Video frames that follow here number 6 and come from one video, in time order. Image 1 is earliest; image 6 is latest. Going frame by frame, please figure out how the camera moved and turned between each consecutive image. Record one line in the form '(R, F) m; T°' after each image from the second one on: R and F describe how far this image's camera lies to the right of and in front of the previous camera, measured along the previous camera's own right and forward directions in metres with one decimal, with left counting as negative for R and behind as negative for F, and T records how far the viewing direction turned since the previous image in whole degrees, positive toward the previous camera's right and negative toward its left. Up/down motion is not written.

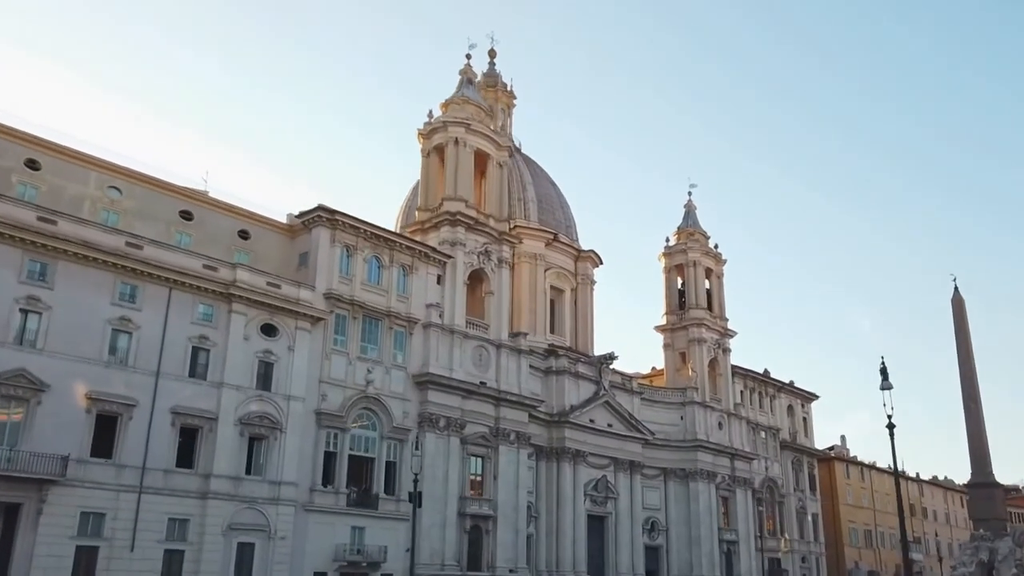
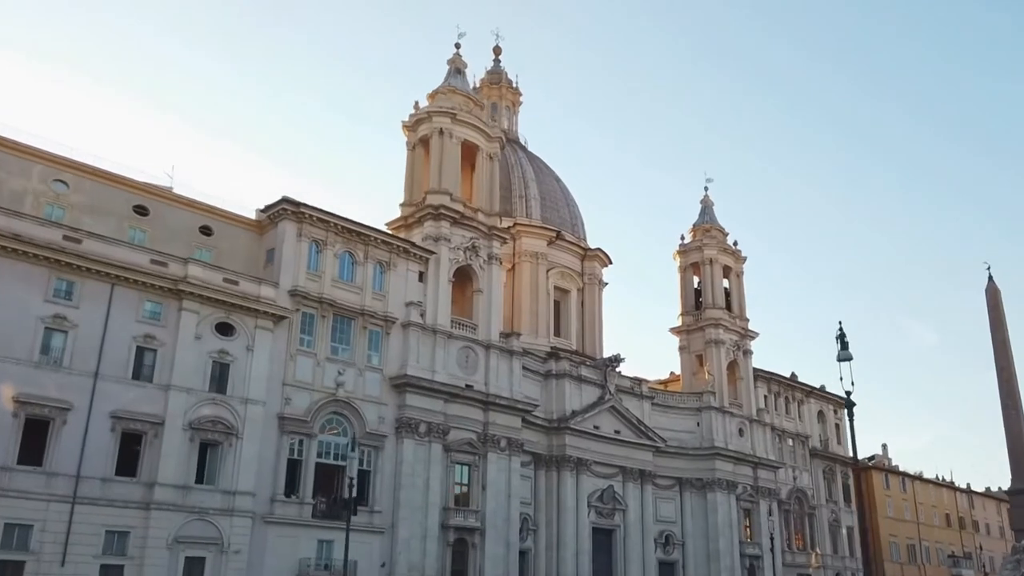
(+2.9, +2.9) m; -3°
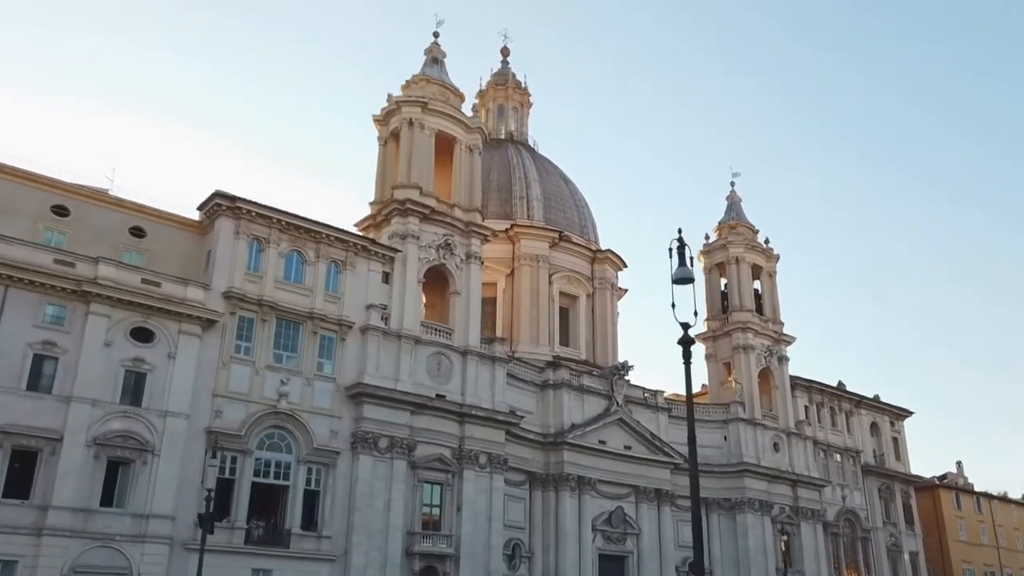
(+4.5, +4.5) m; -5°
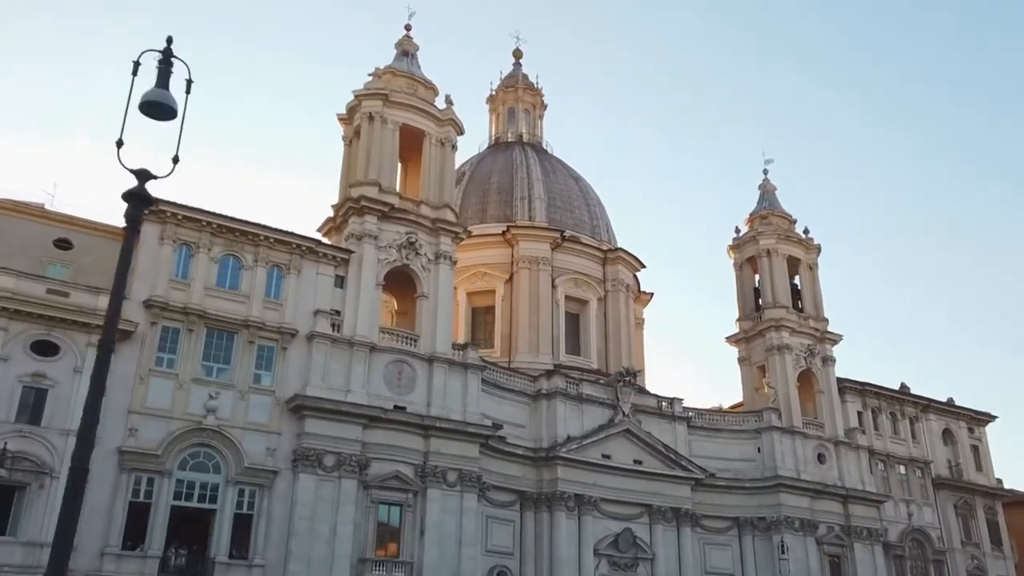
(+5.5, +4.2) m; -7°
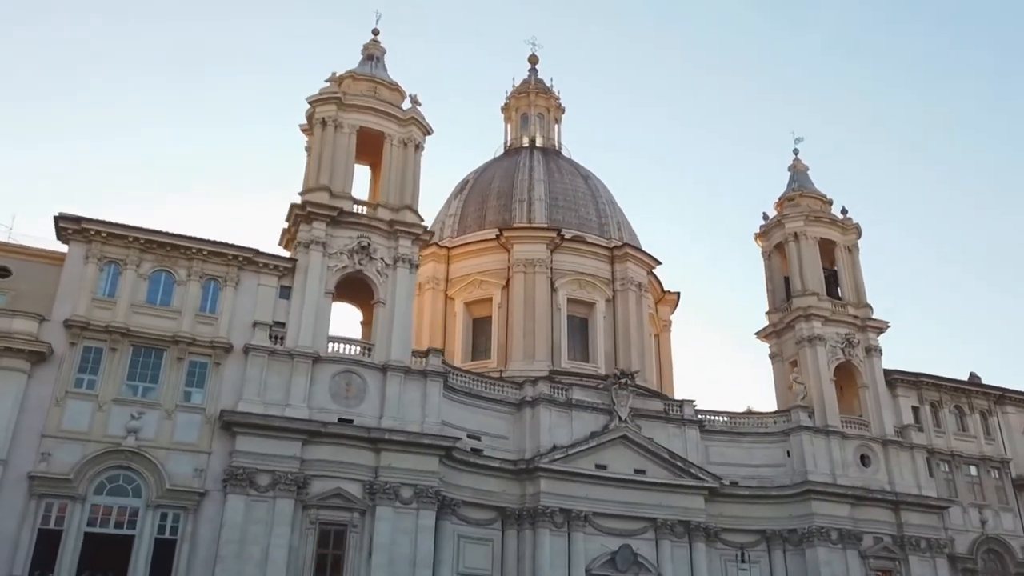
(+6.5, +3.4) m; -8°
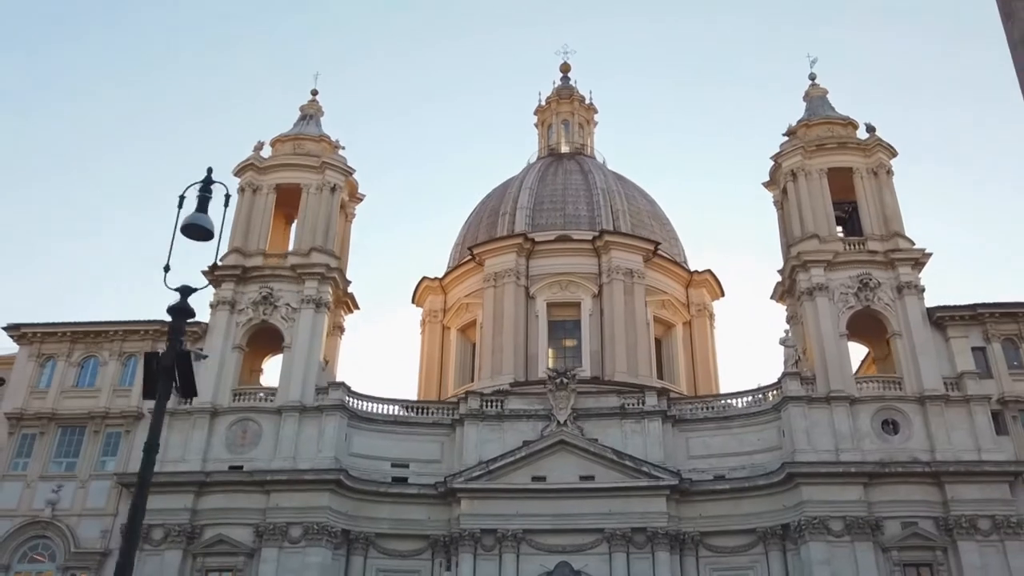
(+17.0, +5.6) m; -22°
